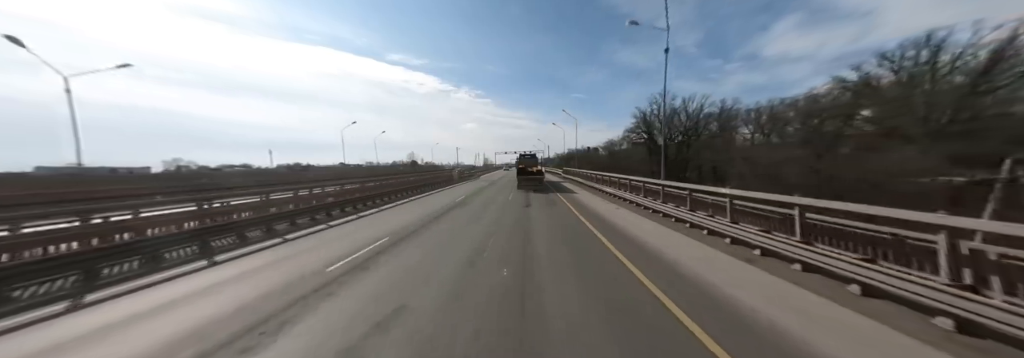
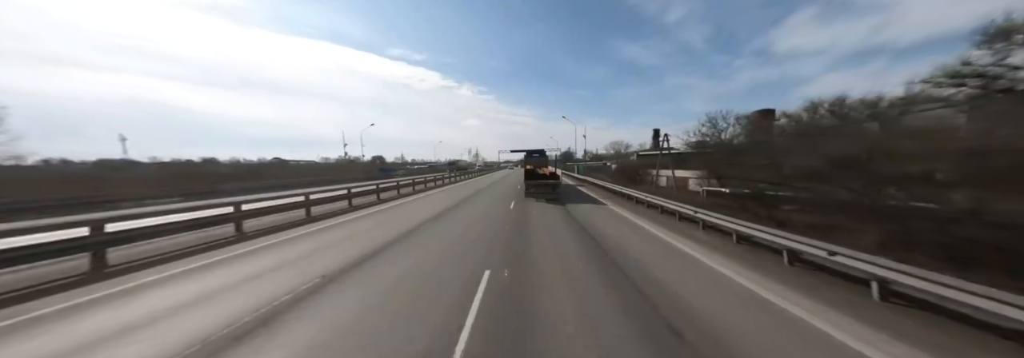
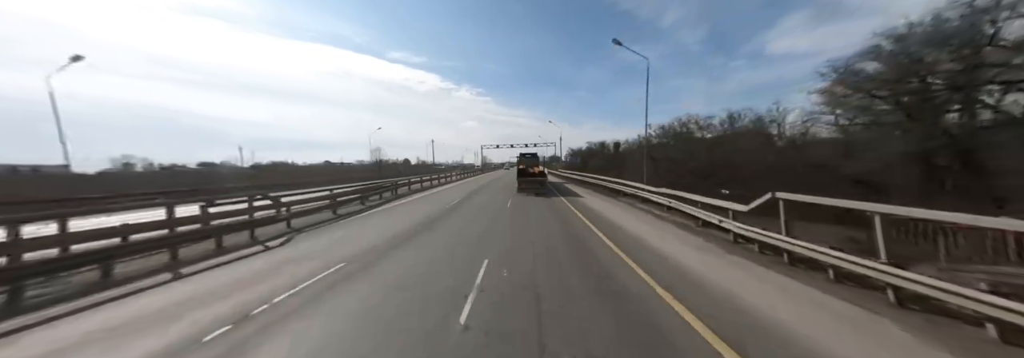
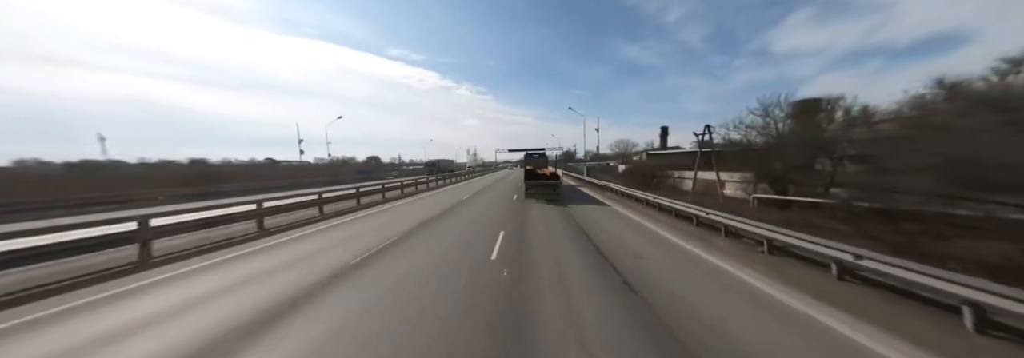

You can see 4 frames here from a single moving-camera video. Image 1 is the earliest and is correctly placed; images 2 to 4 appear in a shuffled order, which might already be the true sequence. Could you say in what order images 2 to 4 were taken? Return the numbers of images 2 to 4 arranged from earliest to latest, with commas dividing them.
3, 2, 4
